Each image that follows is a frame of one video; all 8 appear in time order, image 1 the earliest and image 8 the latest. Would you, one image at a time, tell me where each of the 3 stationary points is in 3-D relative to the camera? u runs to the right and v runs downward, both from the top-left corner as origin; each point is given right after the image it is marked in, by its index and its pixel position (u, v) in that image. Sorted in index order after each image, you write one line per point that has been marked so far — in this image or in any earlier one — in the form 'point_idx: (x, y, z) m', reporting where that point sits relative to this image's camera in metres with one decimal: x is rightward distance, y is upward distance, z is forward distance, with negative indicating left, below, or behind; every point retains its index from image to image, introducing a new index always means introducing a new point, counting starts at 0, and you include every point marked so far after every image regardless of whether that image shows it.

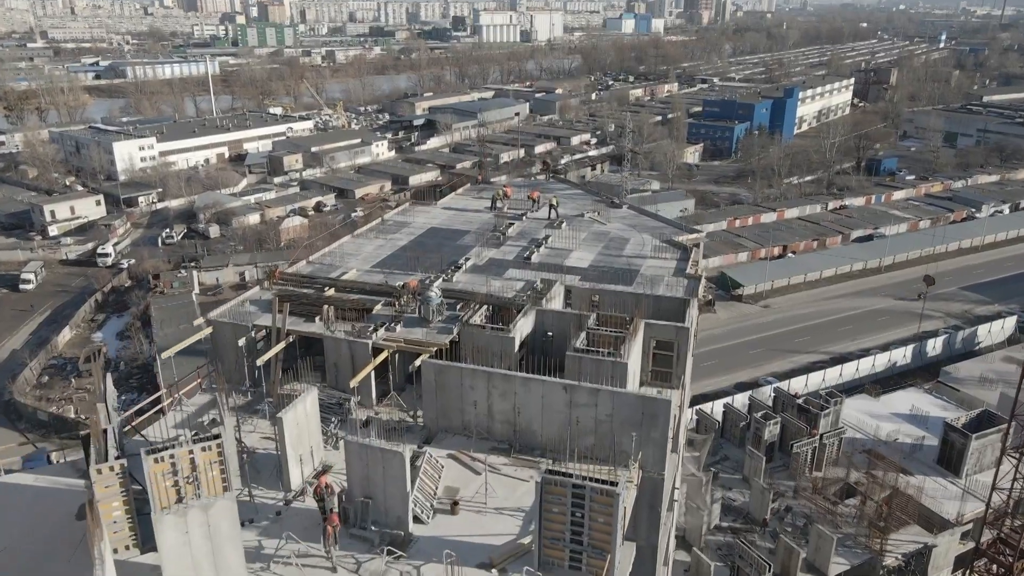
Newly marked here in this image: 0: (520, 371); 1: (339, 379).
0: (+0.2, -2.0, +18.5) m
1: (-4.1, -2.2, +18.2) m
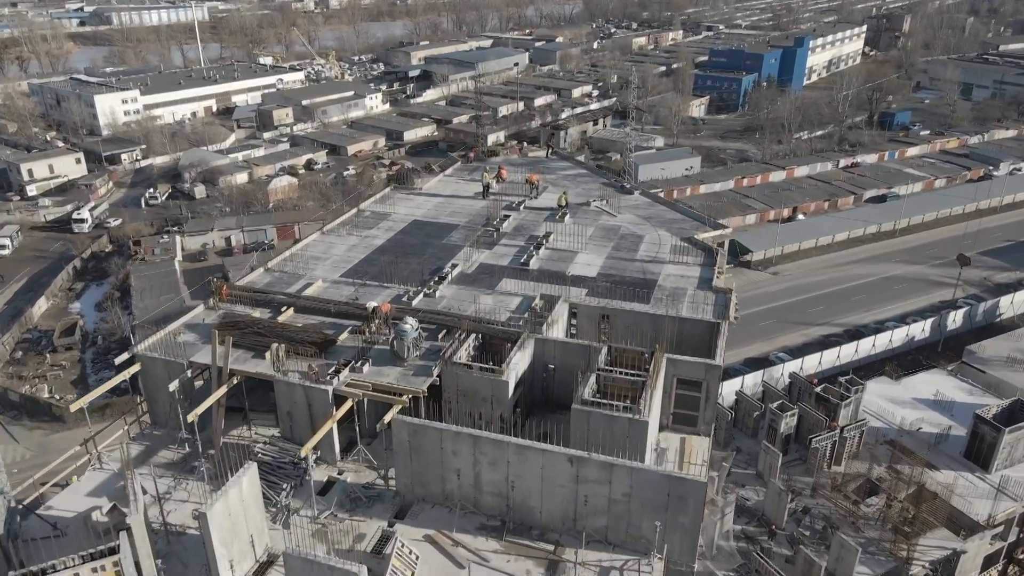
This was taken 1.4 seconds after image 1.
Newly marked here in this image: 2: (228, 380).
0: (+0.1, -2.6, +15.2) m
1: (-4.3, -2.8, +14.9) m
2: (-5.8, -2.0, +15.3) m
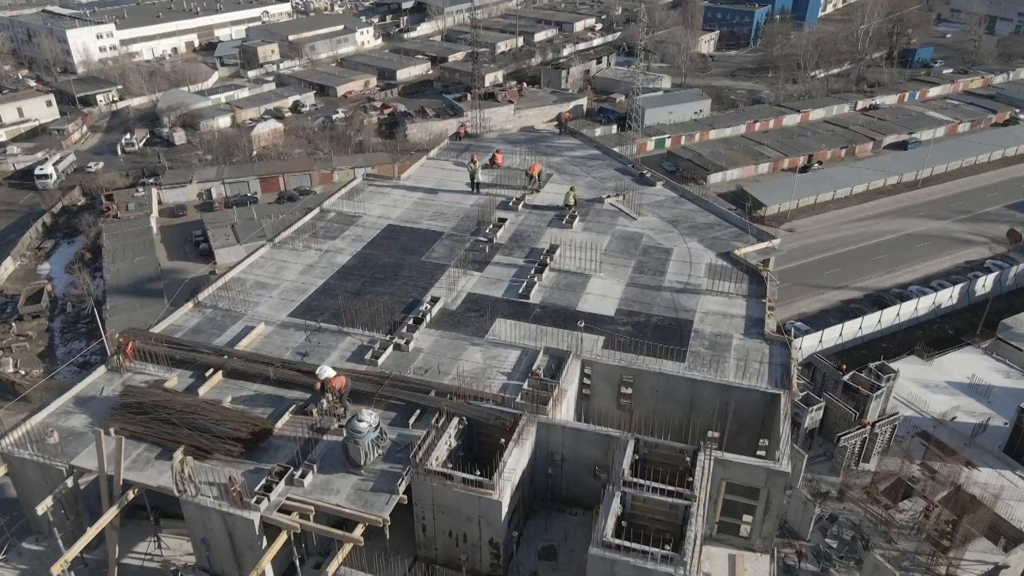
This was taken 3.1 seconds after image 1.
0: (0.0, -3.7, +11.4) m
1: (-4.4, -4.0, +11.1) m
2: (-5.9, -3.2, +11.4) m
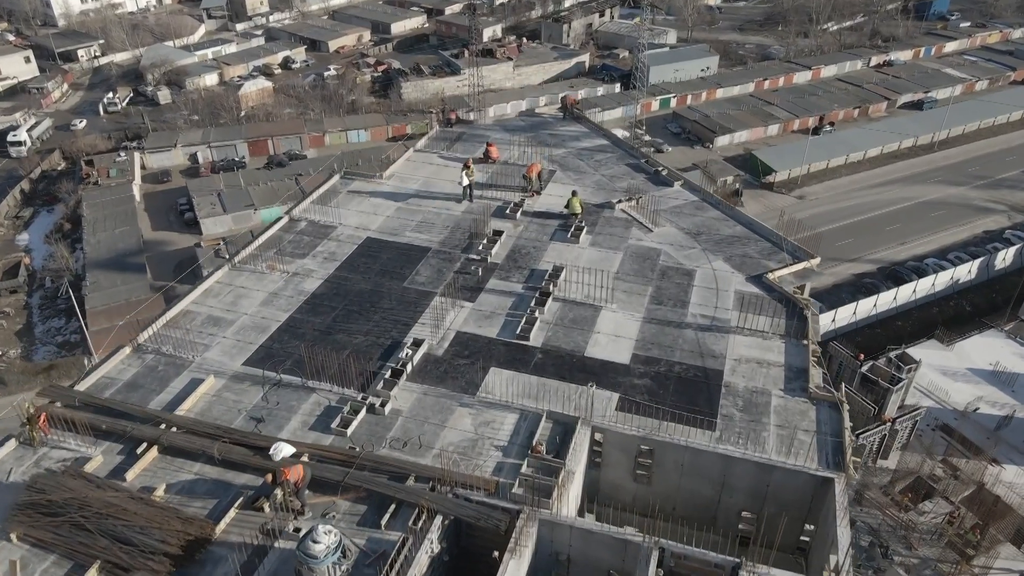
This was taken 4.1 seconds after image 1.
0: (-0.1, -4.7, +9.3) m
1: (-4.4, -4.9, +9.0) m
2: (-5.9, -4.1, +9.3) m
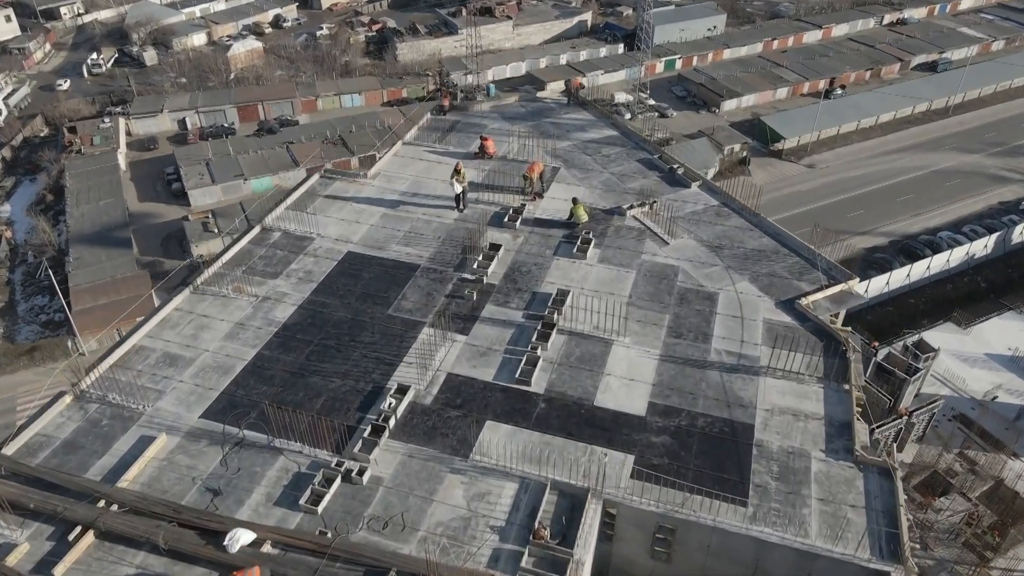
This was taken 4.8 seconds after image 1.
0: (-0.1, -5.4, +7.8) m
1: (-4.4, -5.7, +7.6) m
2: (-6.0, -4.9, +7.8) m
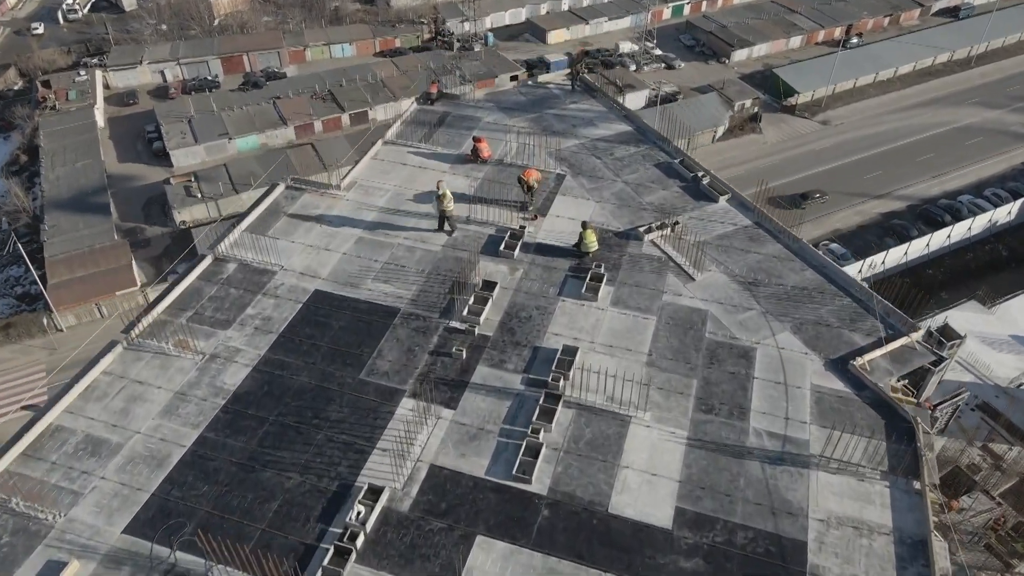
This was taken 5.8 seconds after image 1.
0: (-0.1, -6.6, +6.1) m
1: (-4.5, -6.9, +5.8) m
2: (-6.0, -6.1, +5.9) m
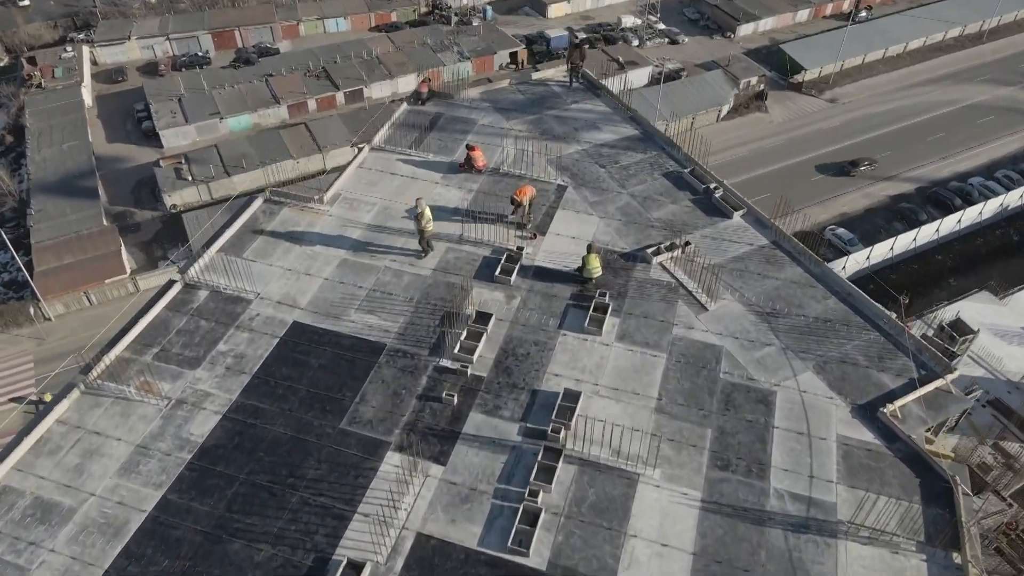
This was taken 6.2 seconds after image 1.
0: (-0.2, -7.3, +5.3) m
1: (-4.5, -7.6, +5.1) m
2: (-6.1, -6.8, +5.1) m
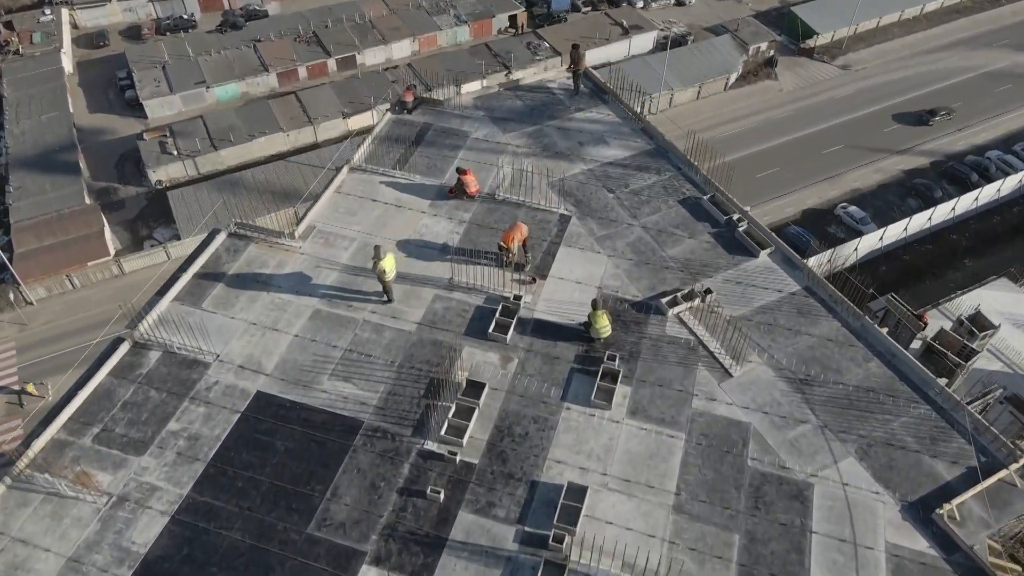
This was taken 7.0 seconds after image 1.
0: (-0.2, -8.5, +4.2) m
1: (-4.6, -8.8, +4.0) m
2: (-6.1, -7.9, +4.1) m
